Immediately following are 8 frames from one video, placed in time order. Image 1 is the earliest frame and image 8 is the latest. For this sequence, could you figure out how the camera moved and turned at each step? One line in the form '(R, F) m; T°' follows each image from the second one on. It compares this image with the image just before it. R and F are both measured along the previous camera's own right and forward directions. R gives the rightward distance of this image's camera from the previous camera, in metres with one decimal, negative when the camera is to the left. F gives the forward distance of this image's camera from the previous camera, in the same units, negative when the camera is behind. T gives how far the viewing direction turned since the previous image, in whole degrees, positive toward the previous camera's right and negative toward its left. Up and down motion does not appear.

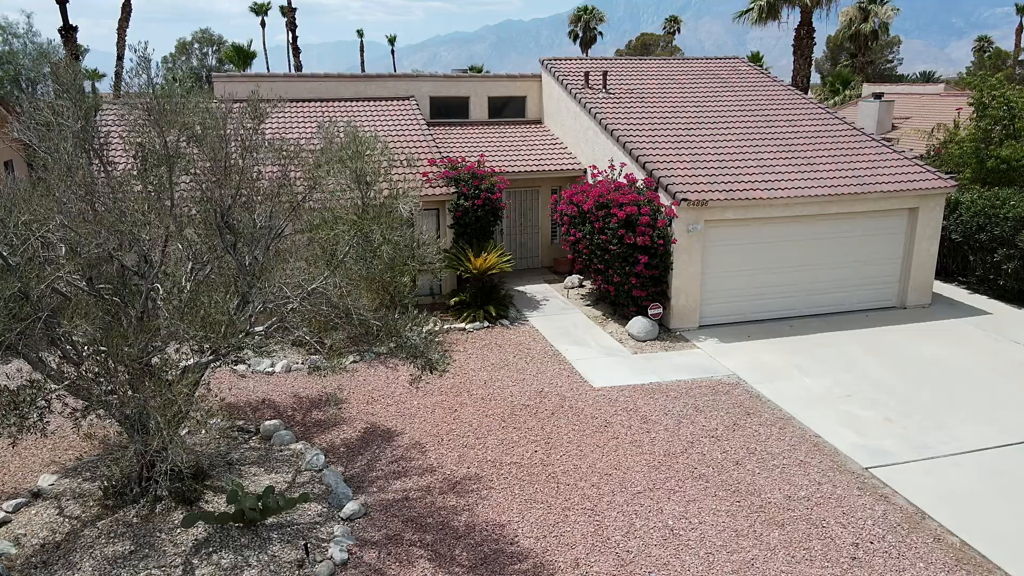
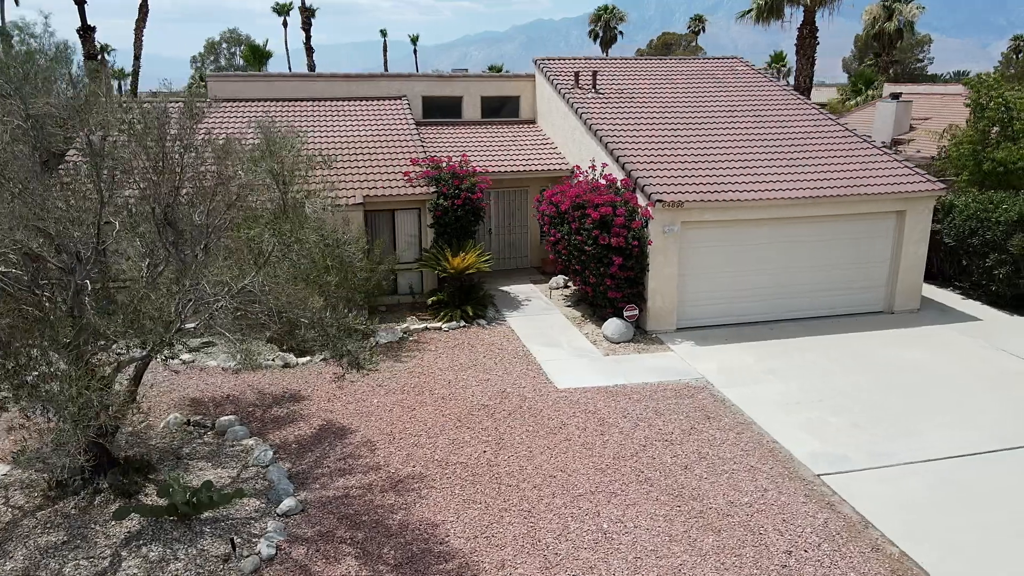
(+0.9, 0.0) m; -2°
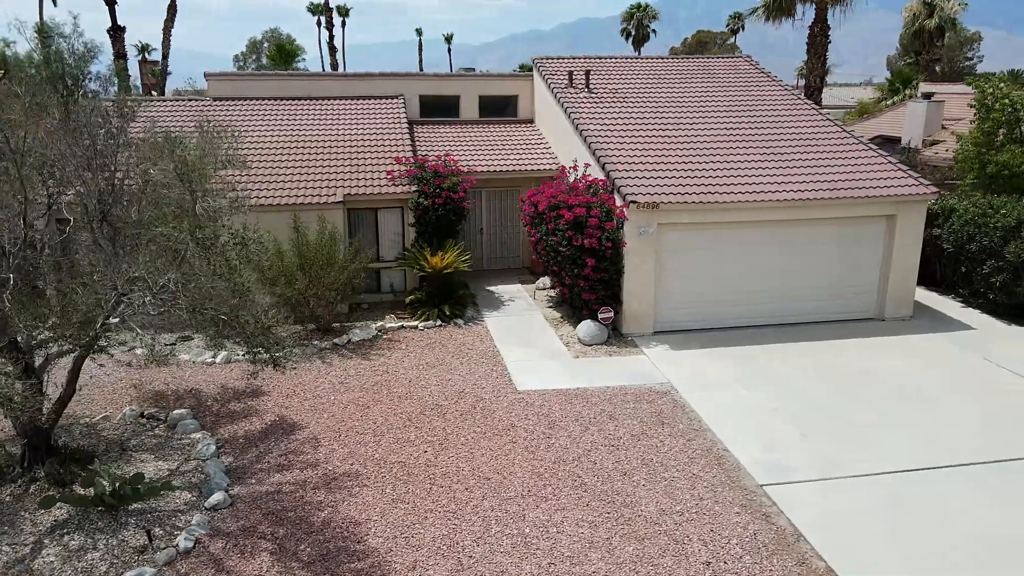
(+1.2, +0.1) m; -3°
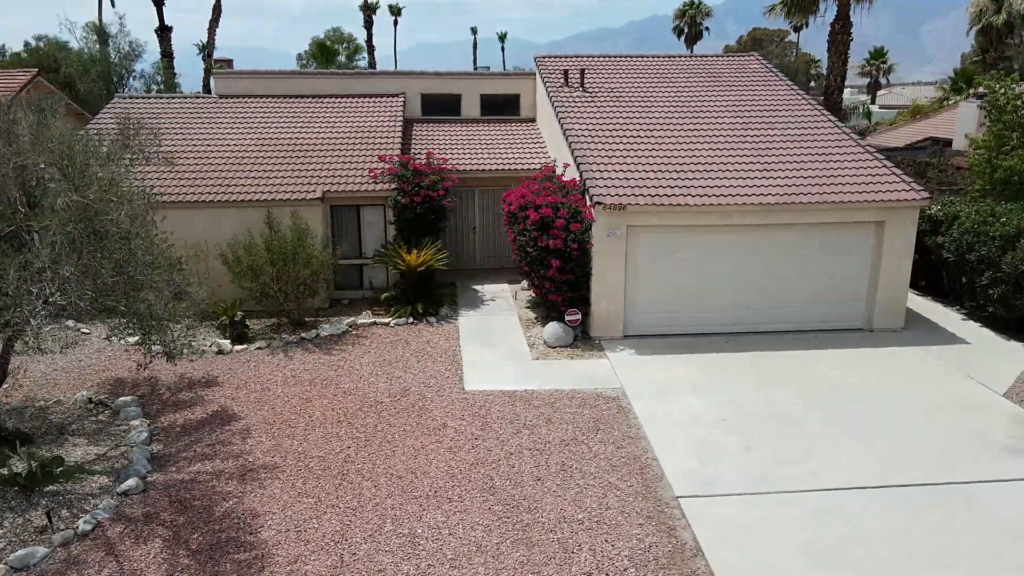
(+1.7, +0.1) m; -5°
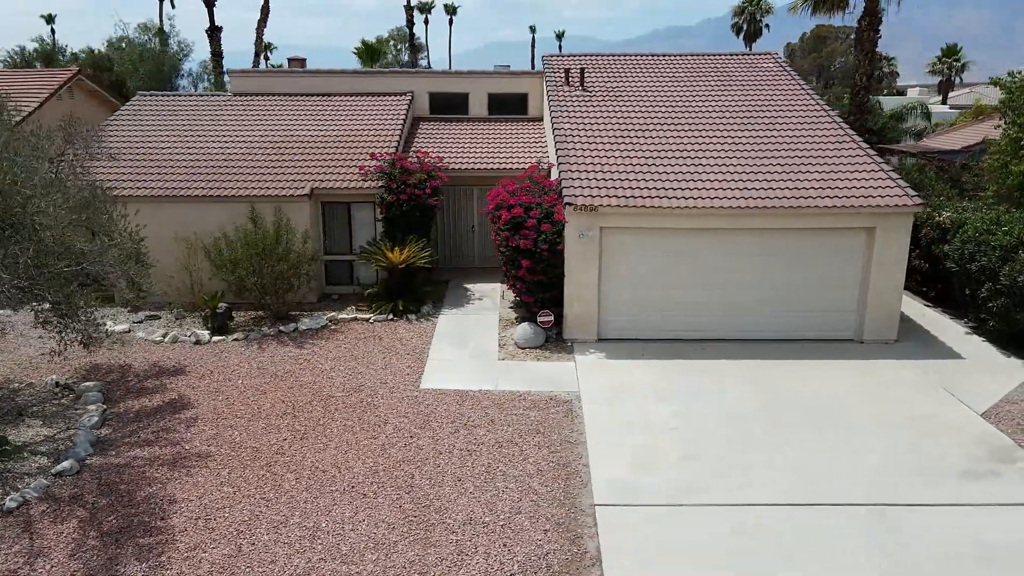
(+1.6, +0.1) m; -5°
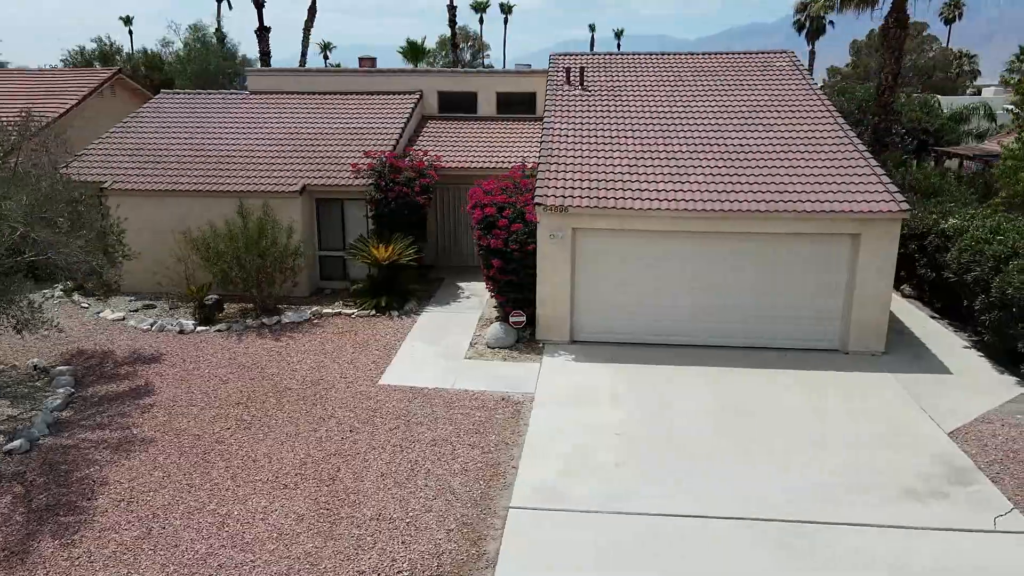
(+1.6, +0.1) m; -5°
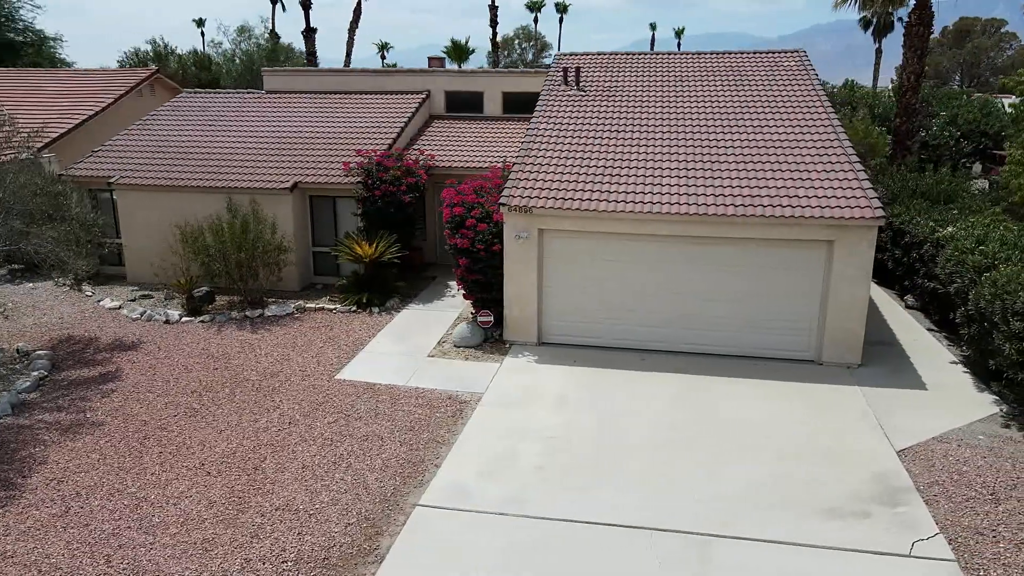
(+1.7, +0.1) m; -5°
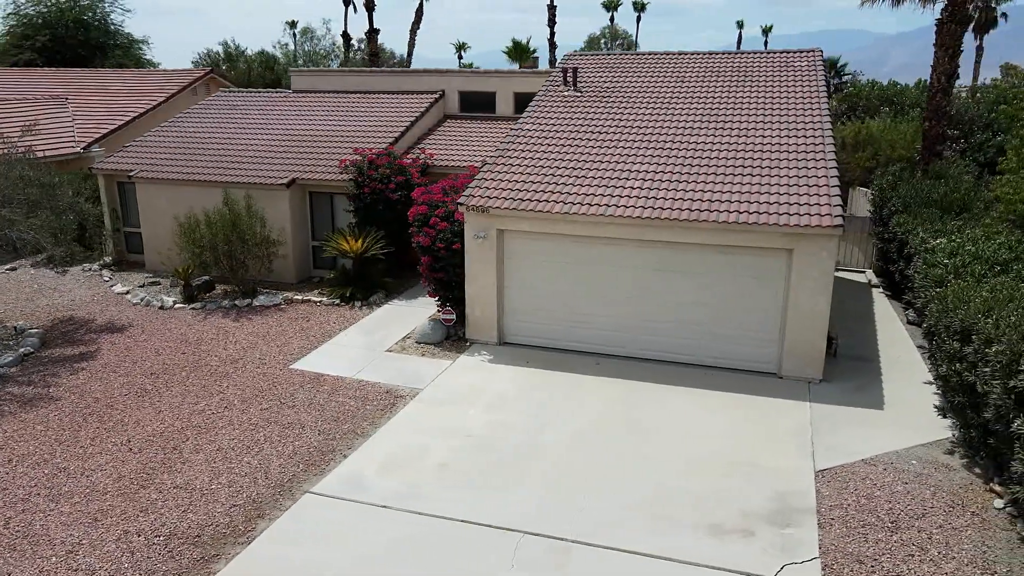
(+2.2, +0.1) m; -7°
